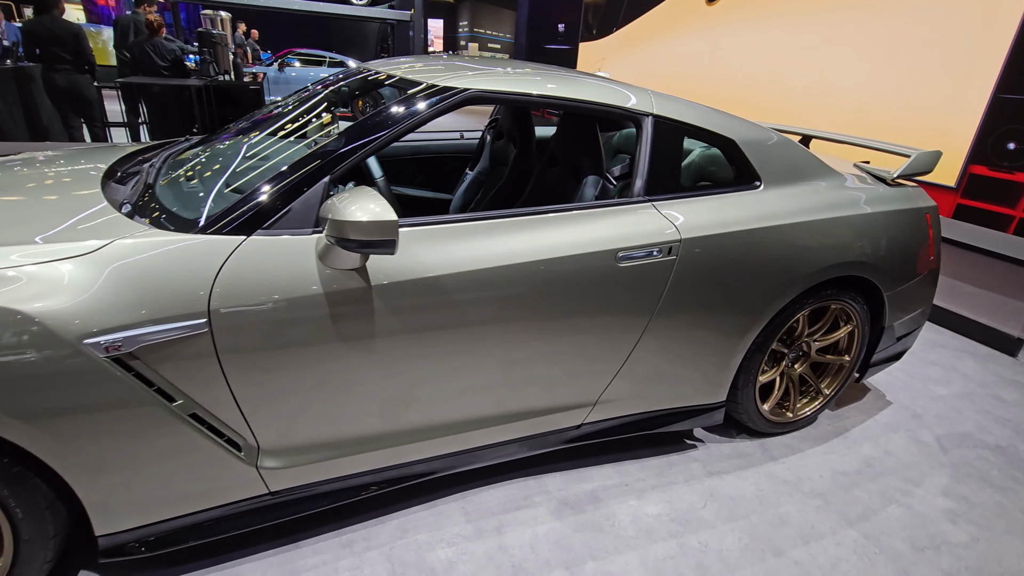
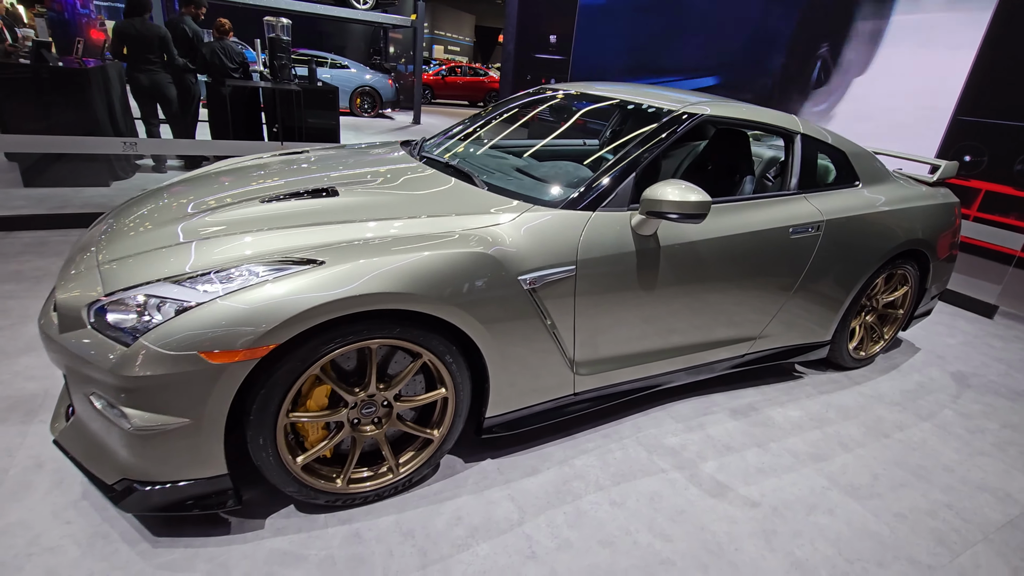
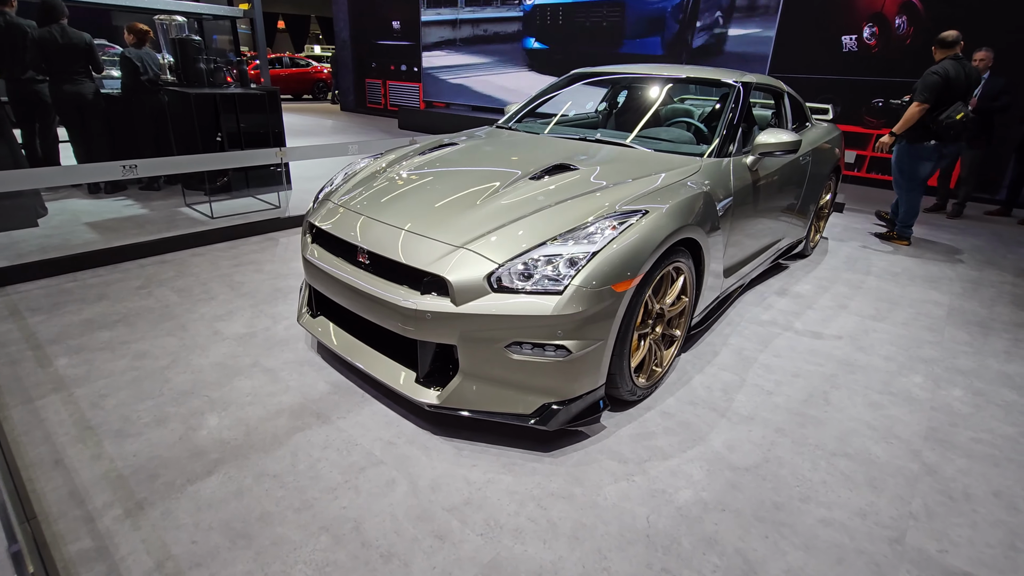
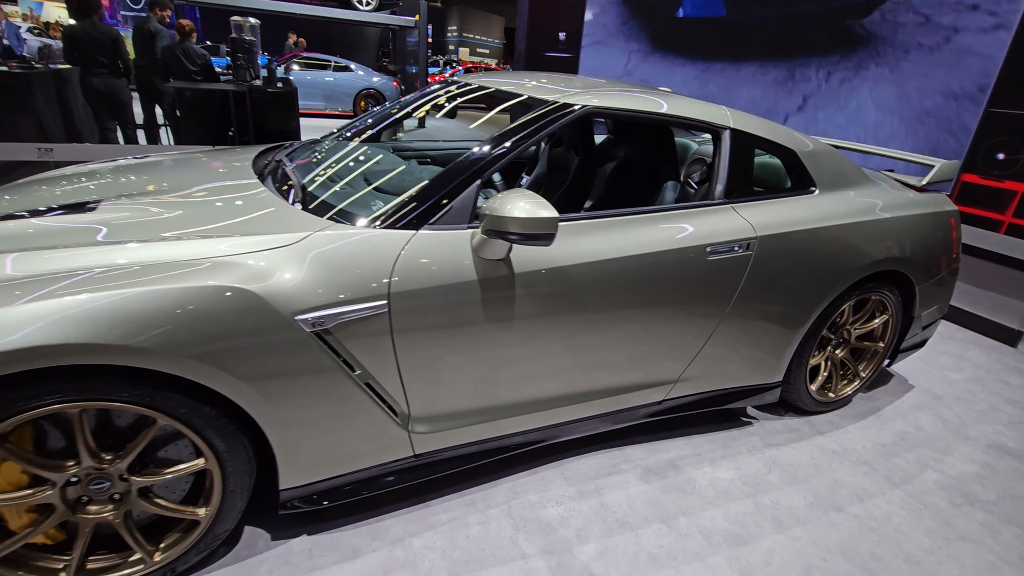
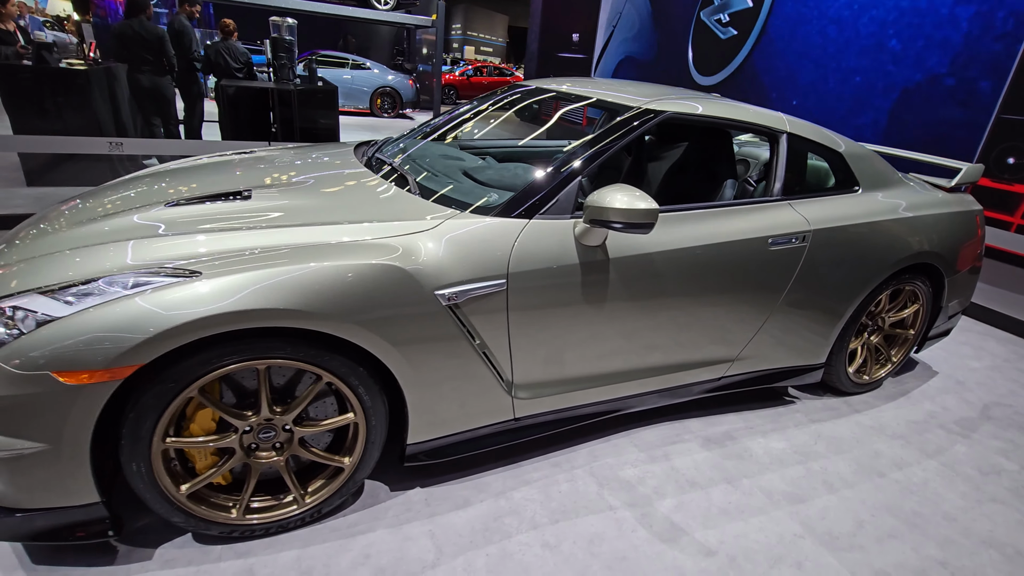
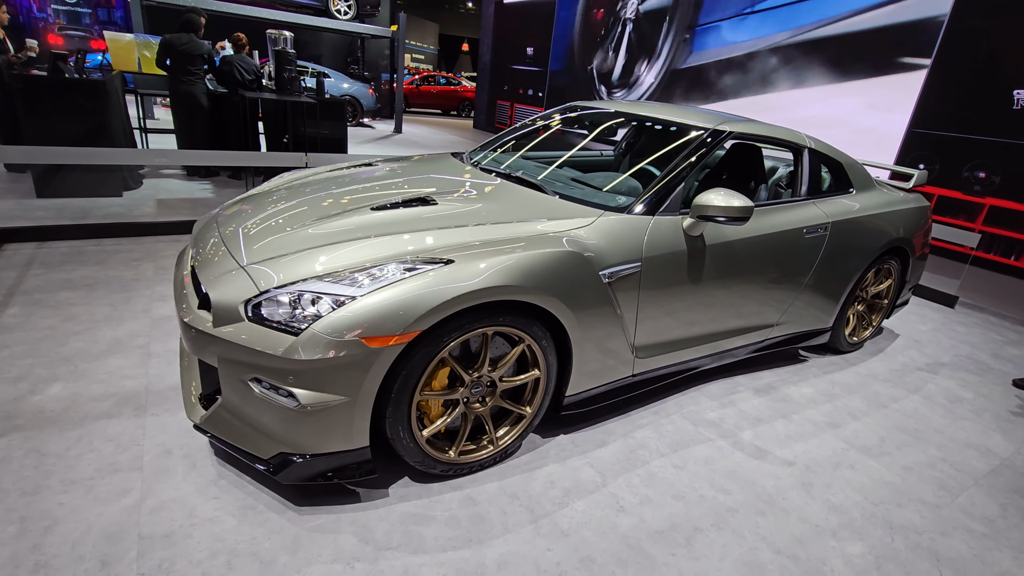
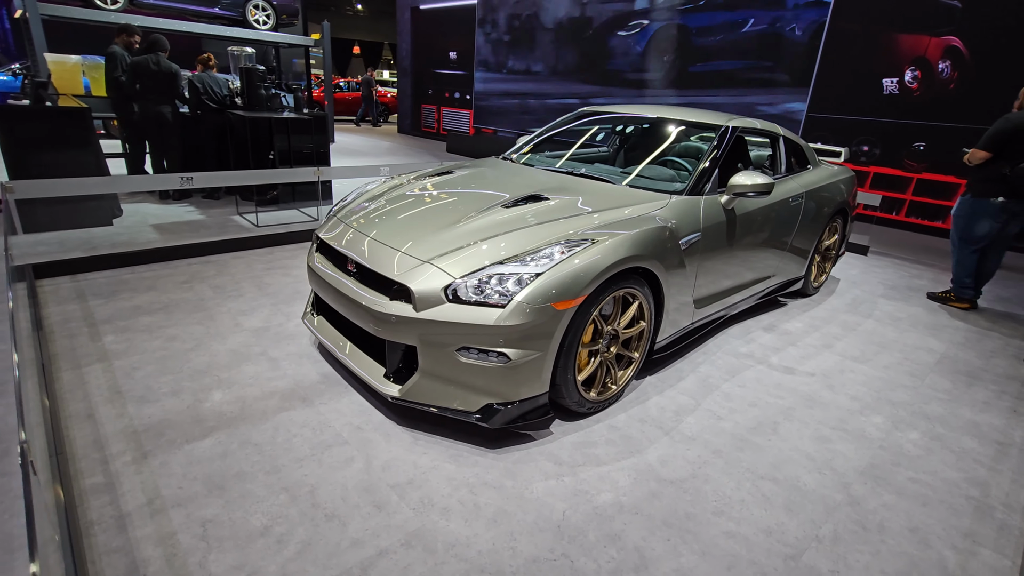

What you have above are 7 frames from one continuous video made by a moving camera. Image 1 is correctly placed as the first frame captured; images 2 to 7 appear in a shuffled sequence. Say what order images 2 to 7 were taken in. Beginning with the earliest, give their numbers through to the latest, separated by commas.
4, 5, 2, 6, 7, 3
